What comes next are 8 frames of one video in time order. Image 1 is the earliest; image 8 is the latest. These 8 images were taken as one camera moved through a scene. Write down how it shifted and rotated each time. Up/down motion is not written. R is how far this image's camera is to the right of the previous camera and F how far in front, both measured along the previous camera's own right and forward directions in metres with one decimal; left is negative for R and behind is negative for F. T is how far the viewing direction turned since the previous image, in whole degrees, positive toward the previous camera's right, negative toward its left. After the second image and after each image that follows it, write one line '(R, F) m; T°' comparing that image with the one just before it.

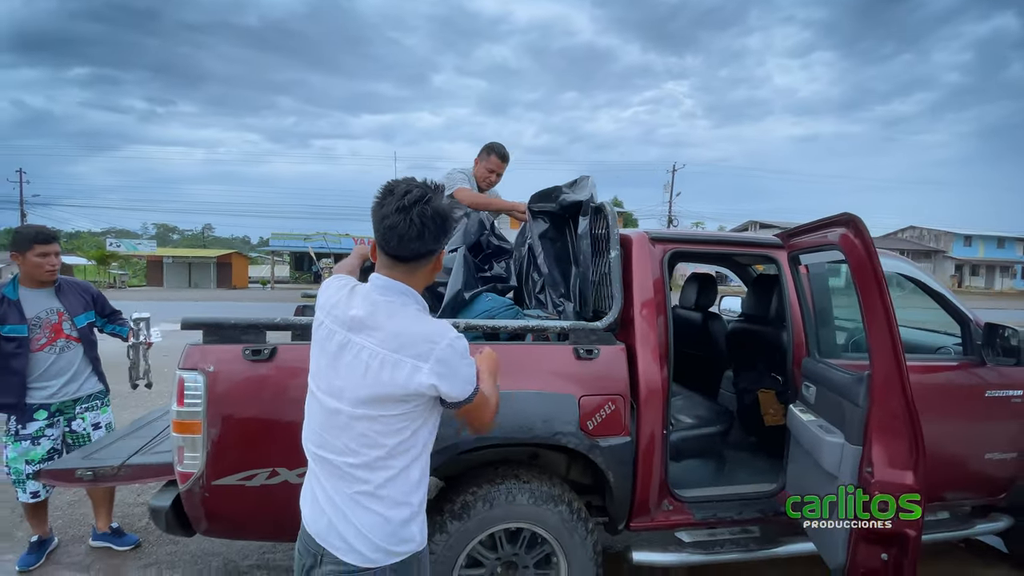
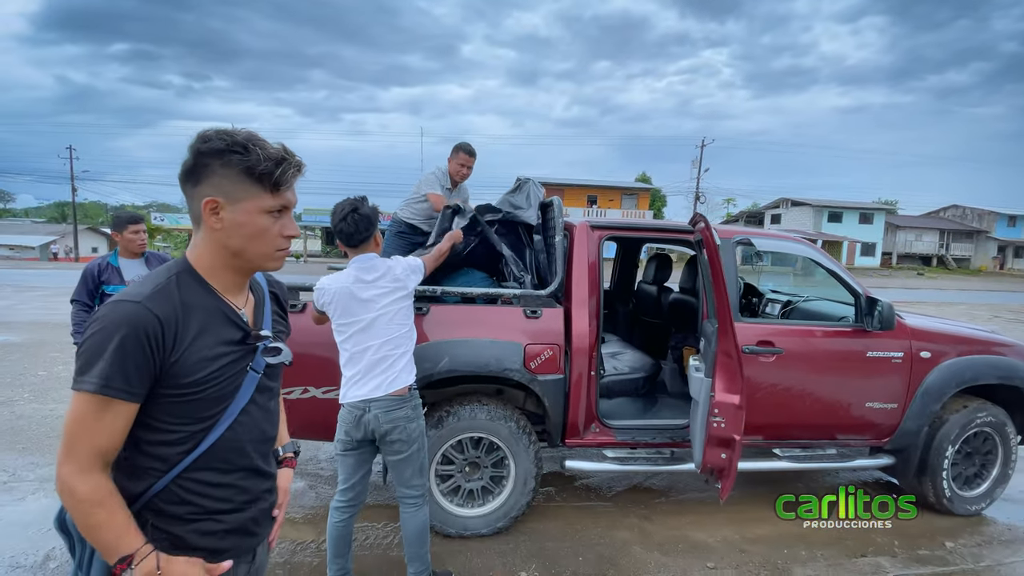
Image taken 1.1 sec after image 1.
(+0.4, -0.7) m; -3°
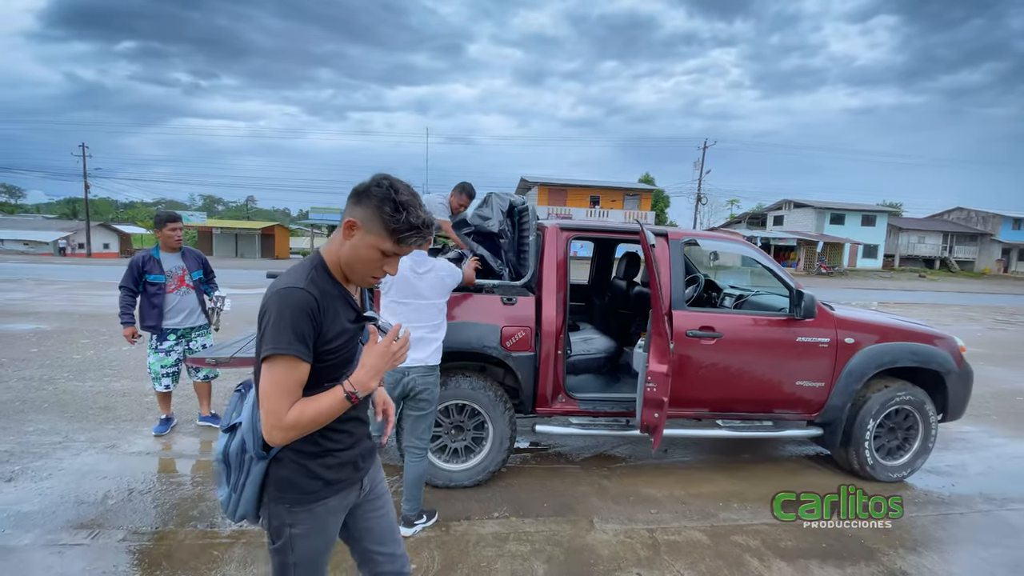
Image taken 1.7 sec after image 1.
(+0.2, -0.5) m; -1°
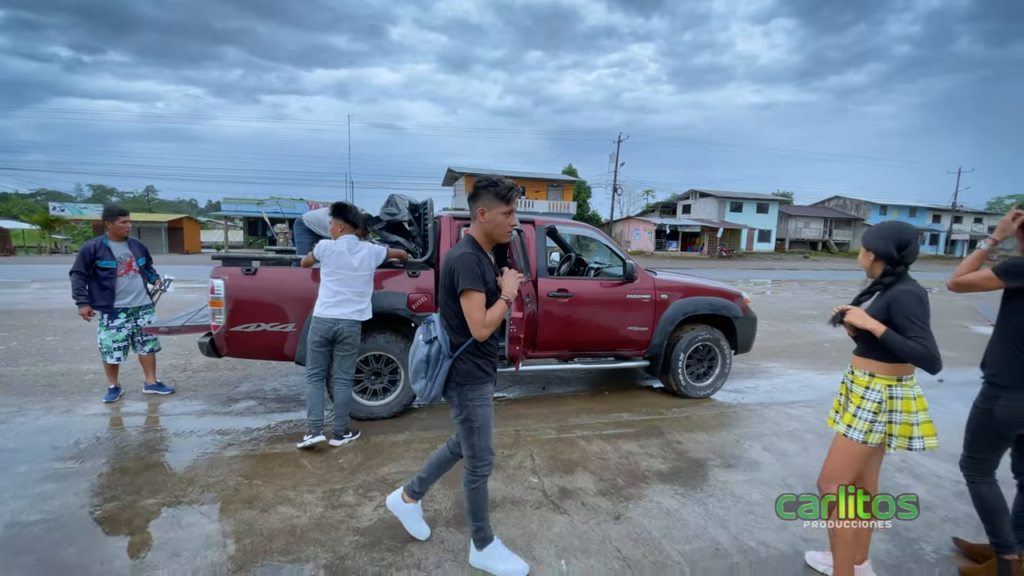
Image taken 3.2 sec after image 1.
(+0.3, -1.1) m; +8°
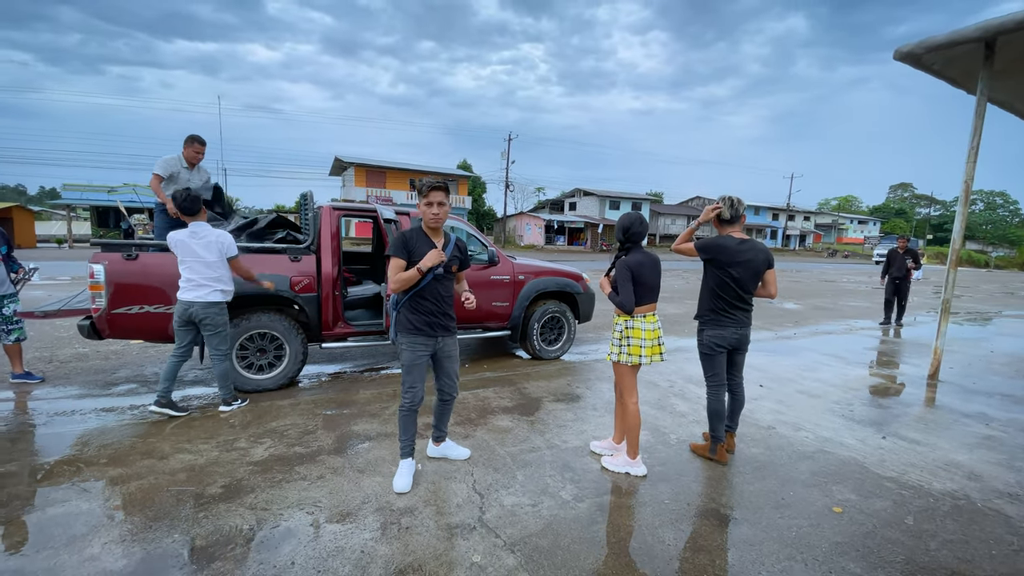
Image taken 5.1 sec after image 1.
(+0.2, -0.9) m; +12°
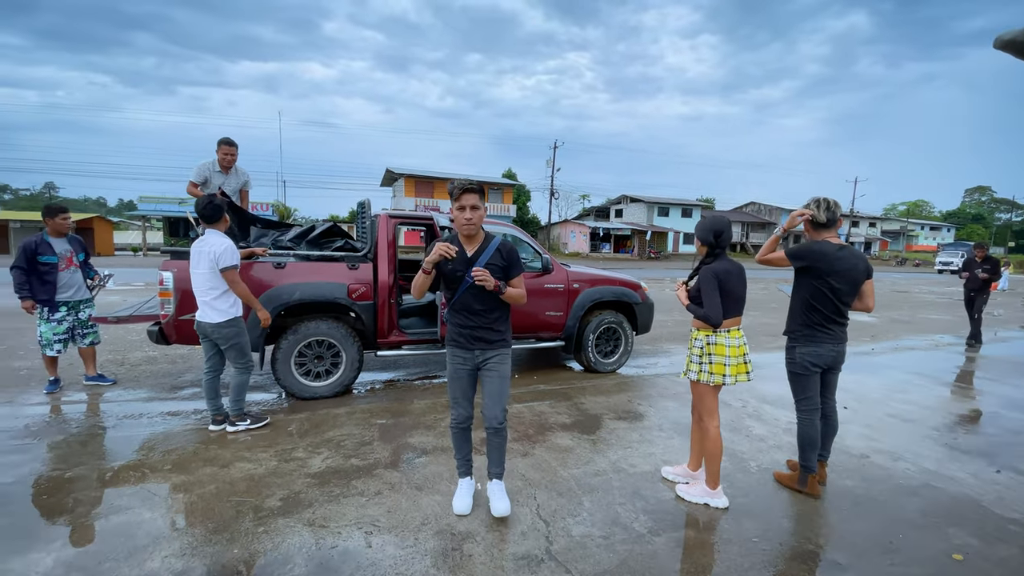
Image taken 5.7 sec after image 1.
(-0.1, +0.2) m; -5°
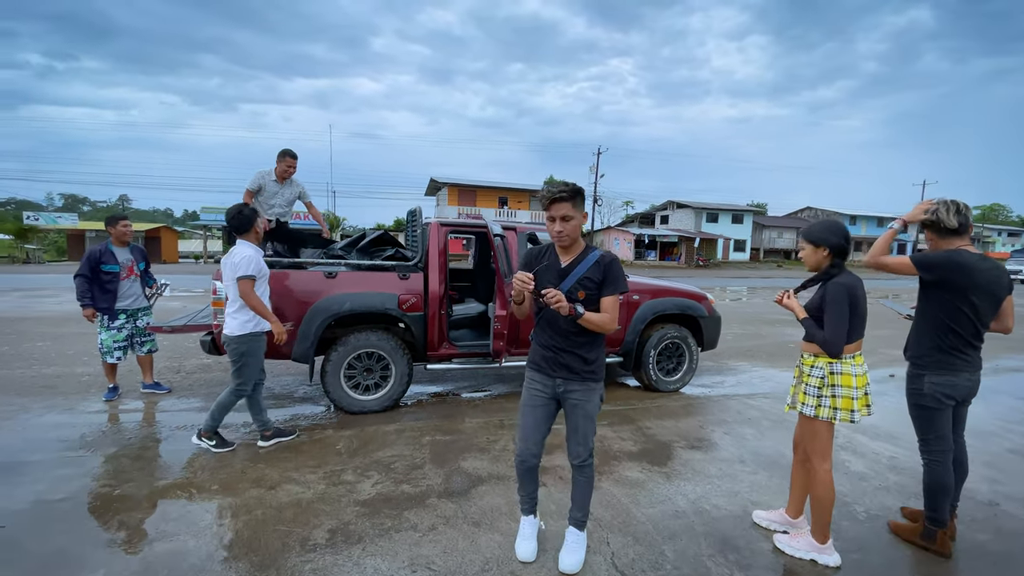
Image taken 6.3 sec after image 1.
(-0.2, +0.3) m; -5°
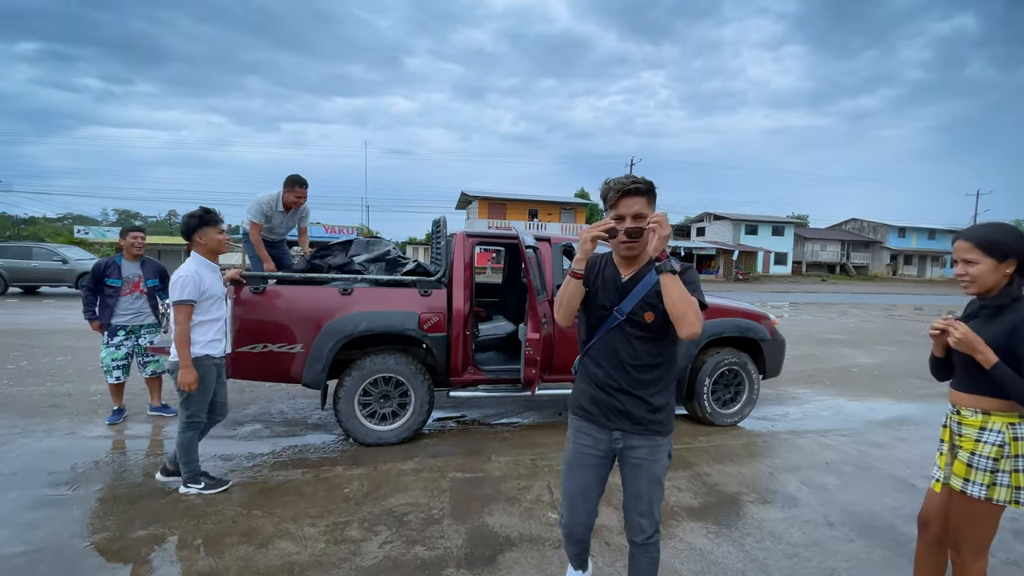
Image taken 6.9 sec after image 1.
(0.0, +0.5) m; -4°
